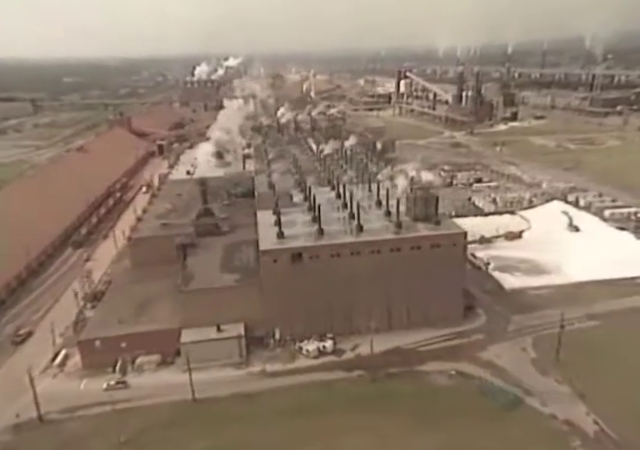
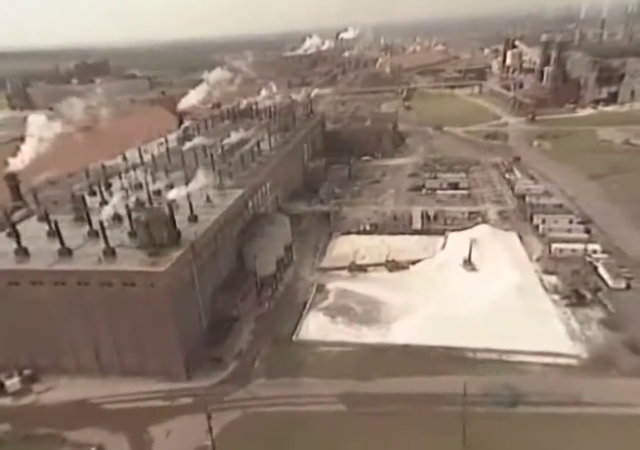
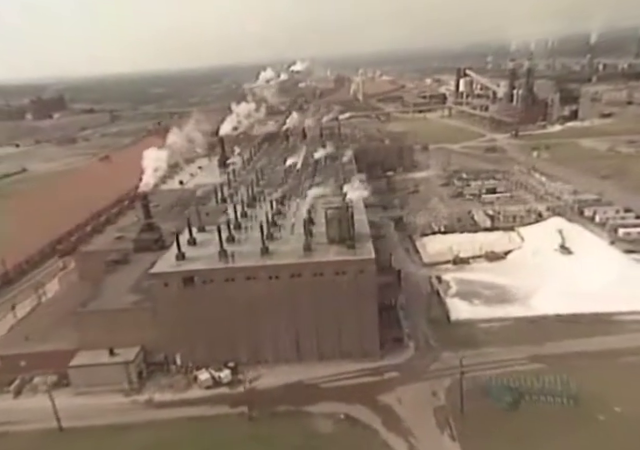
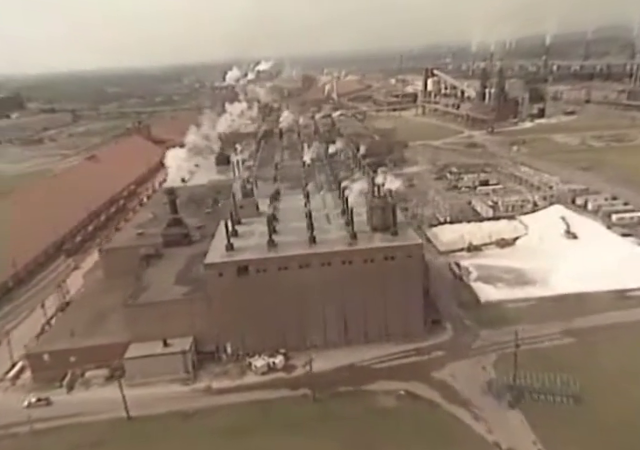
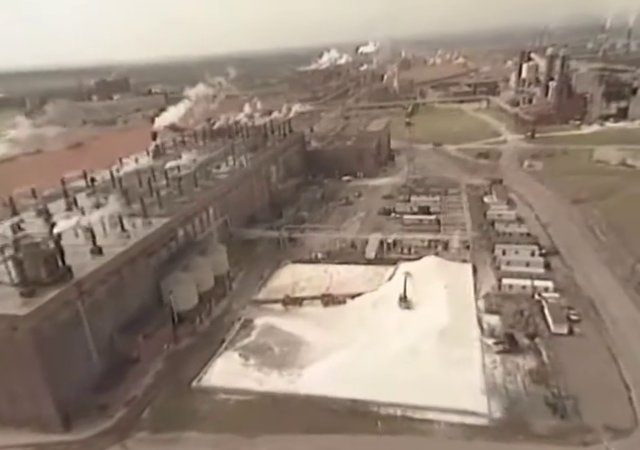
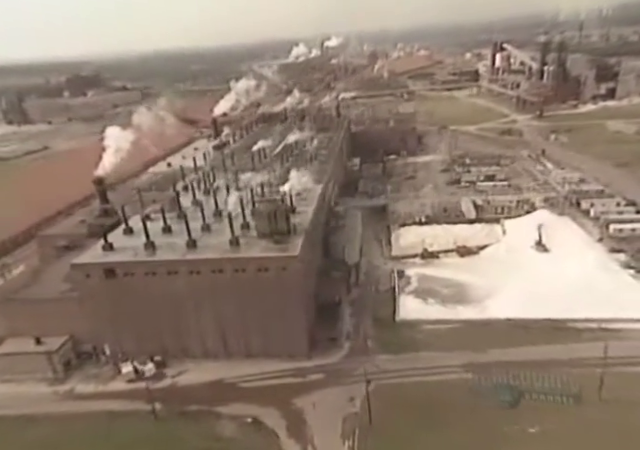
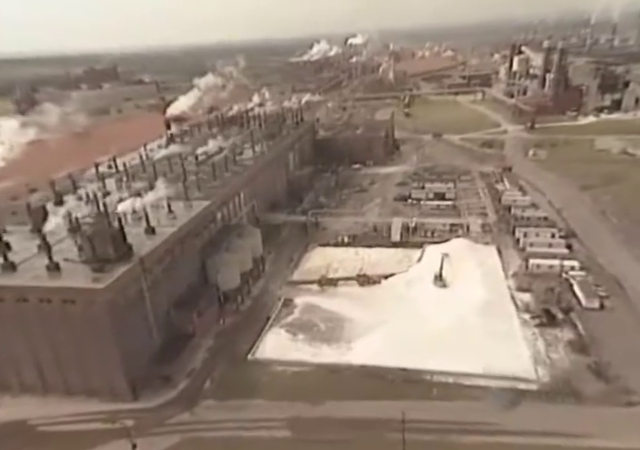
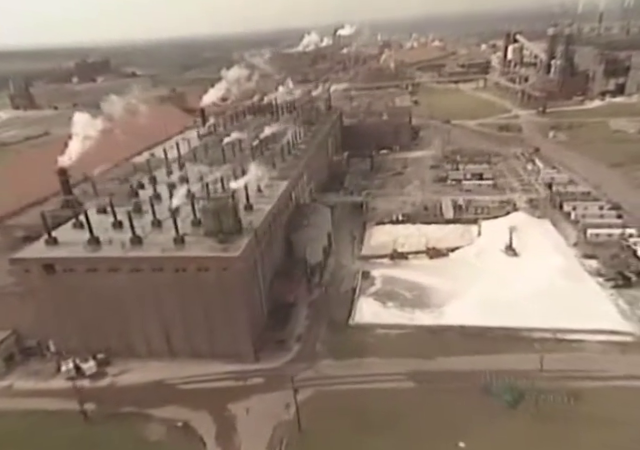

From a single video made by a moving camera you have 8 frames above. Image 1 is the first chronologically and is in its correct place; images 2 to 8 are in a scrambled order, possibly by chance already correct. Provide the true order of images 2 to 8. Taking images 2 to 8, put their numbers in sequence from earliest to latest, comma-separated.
4, 3, 6, 8, 2, 7, 5
